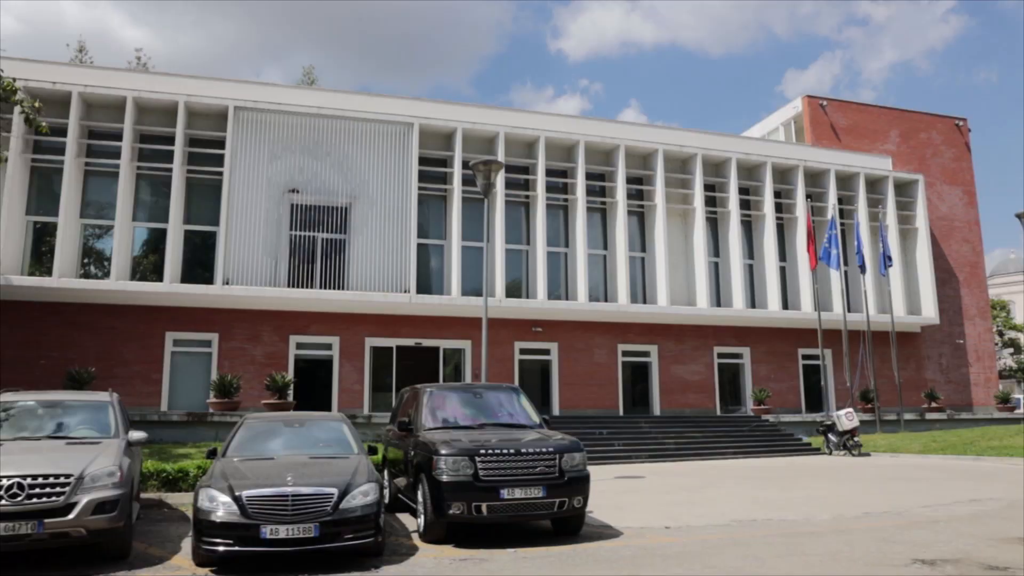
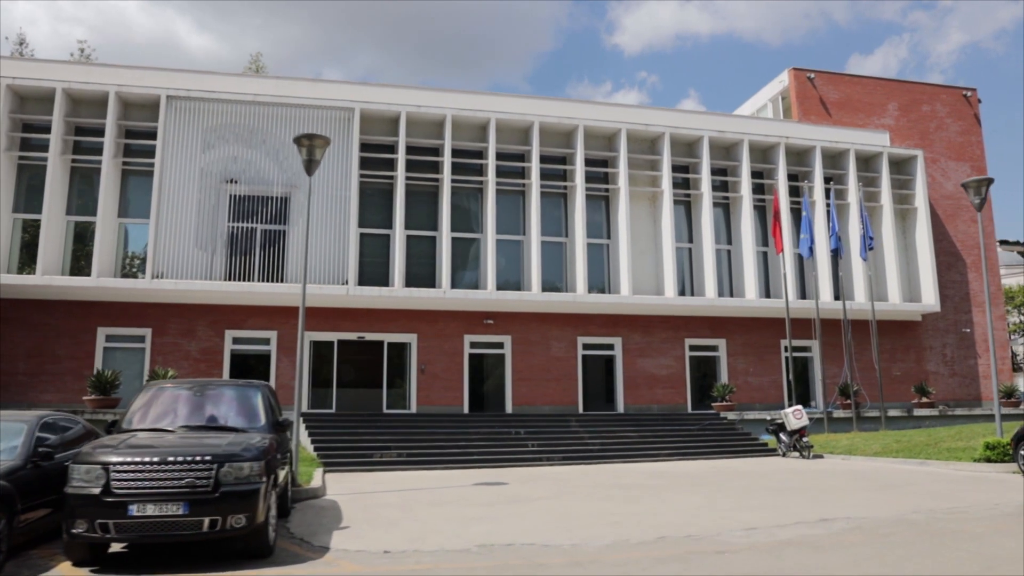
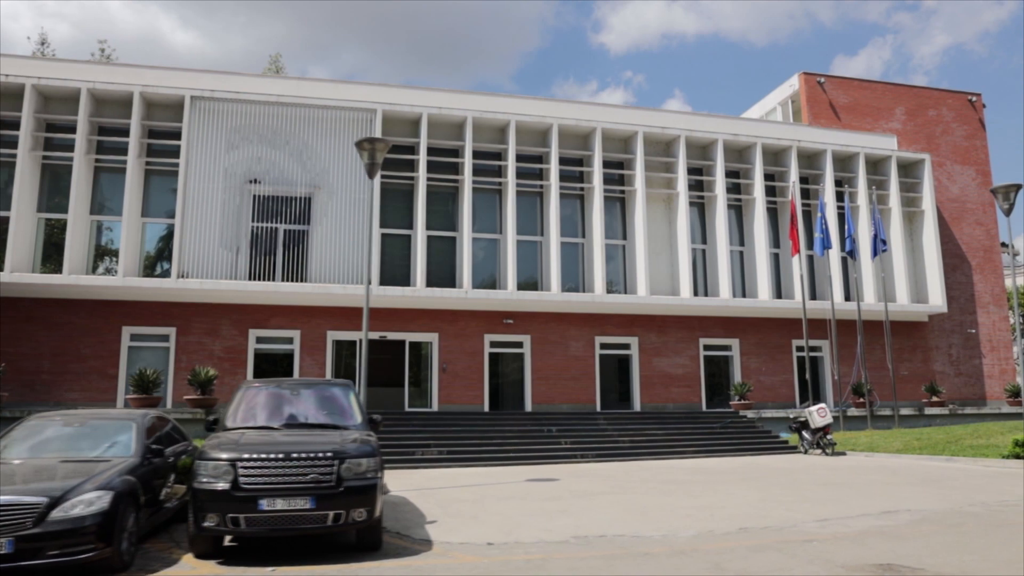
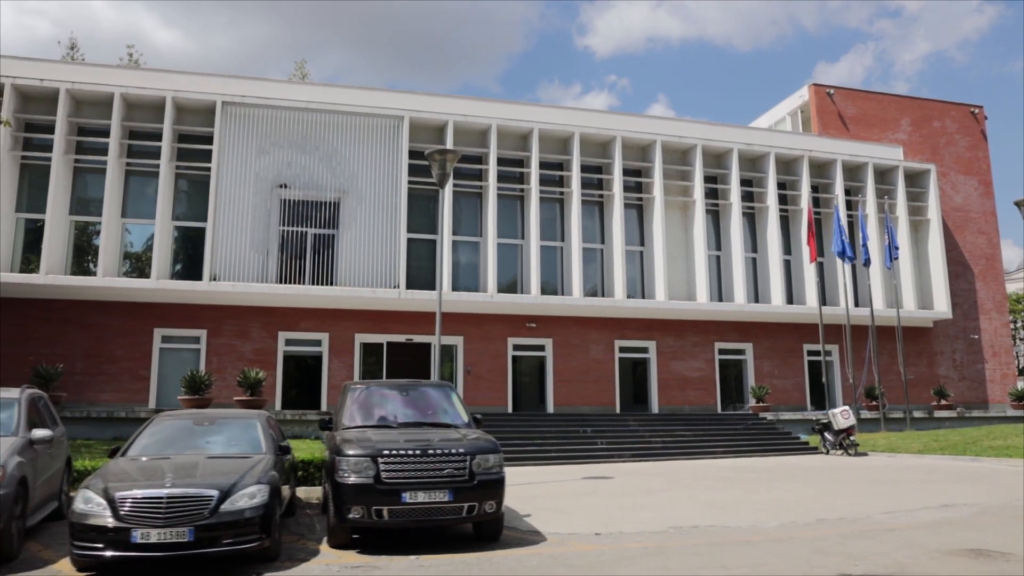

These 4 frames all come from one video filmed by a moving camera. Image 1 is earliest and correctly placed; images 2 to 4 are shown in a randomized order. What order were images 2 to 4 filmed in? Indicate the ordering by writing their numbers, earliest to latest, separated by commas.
4, 3, 2
